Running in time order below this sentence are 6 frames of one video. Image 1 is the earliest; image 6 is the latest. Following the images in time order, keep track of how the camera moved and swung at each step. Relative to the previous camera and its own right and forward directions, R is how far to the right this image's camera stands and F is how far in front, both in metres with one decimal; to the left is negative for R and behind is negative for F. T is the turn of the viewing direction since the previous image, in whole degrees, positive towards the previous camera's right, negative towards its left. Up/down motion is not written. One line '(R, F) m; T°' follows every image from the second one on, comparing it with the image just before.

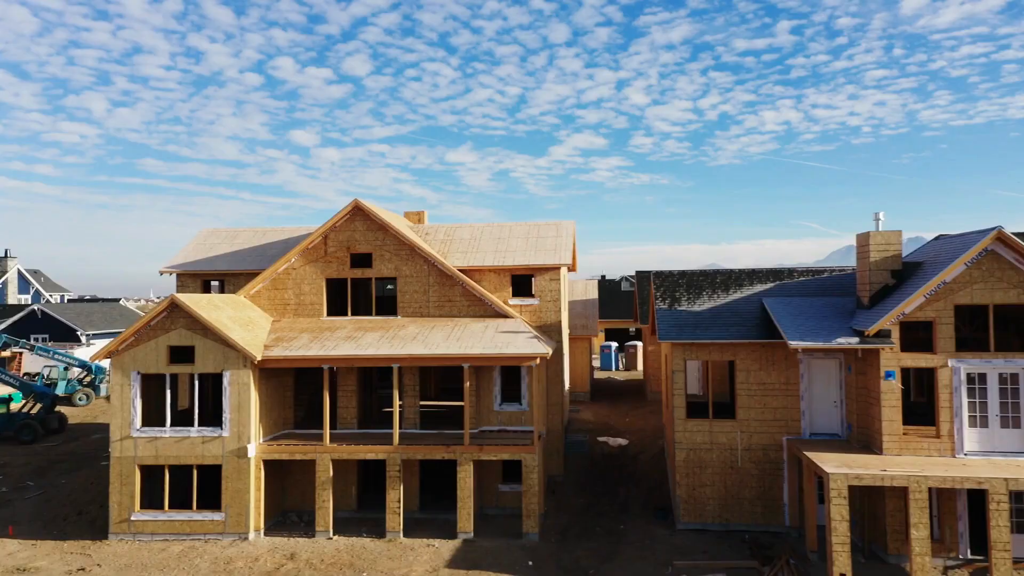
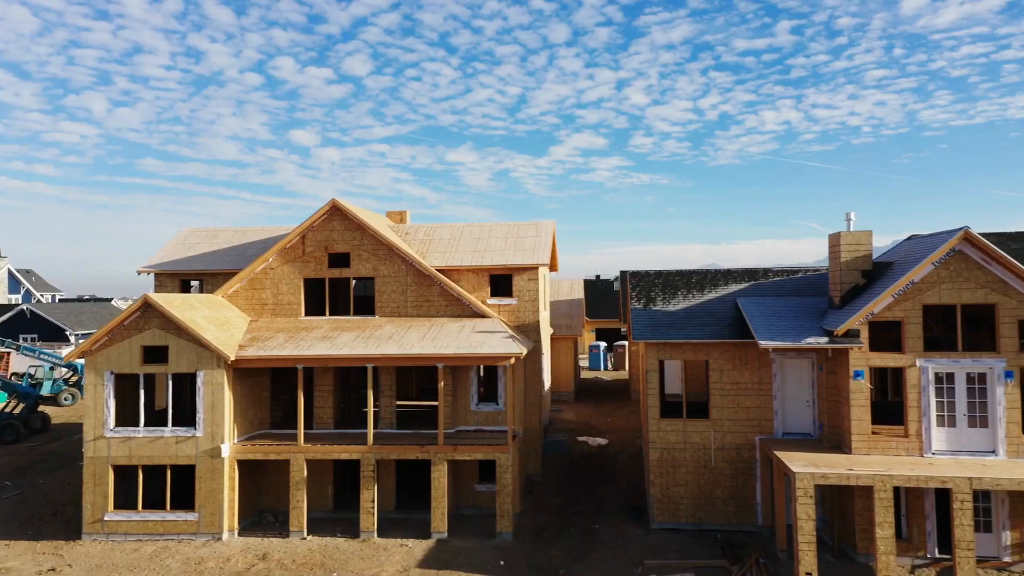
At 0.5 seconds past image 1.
(+0.8, 0.0) m; 0°
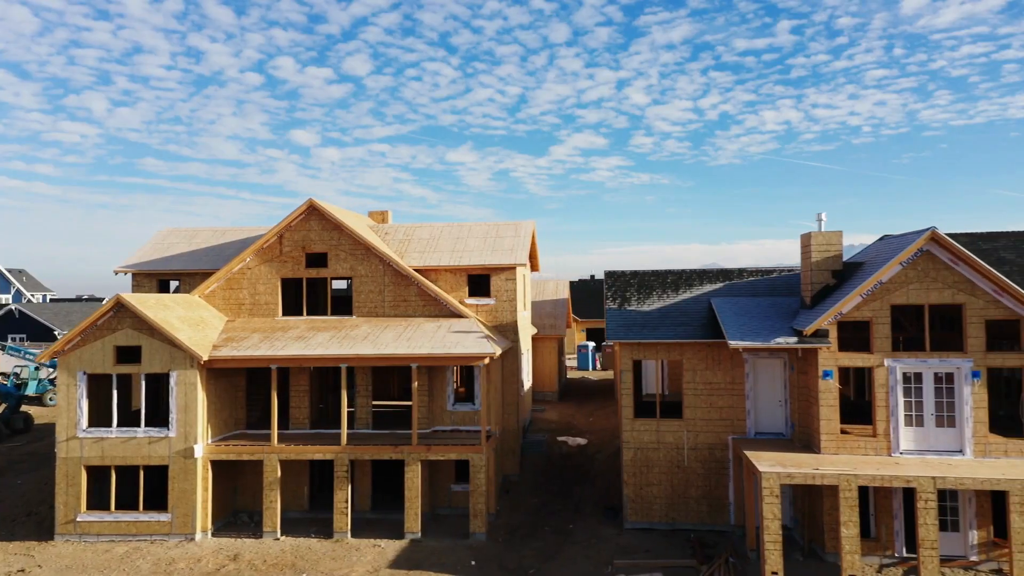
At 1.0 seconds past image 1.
(+0.8, 0.0) m; 0°
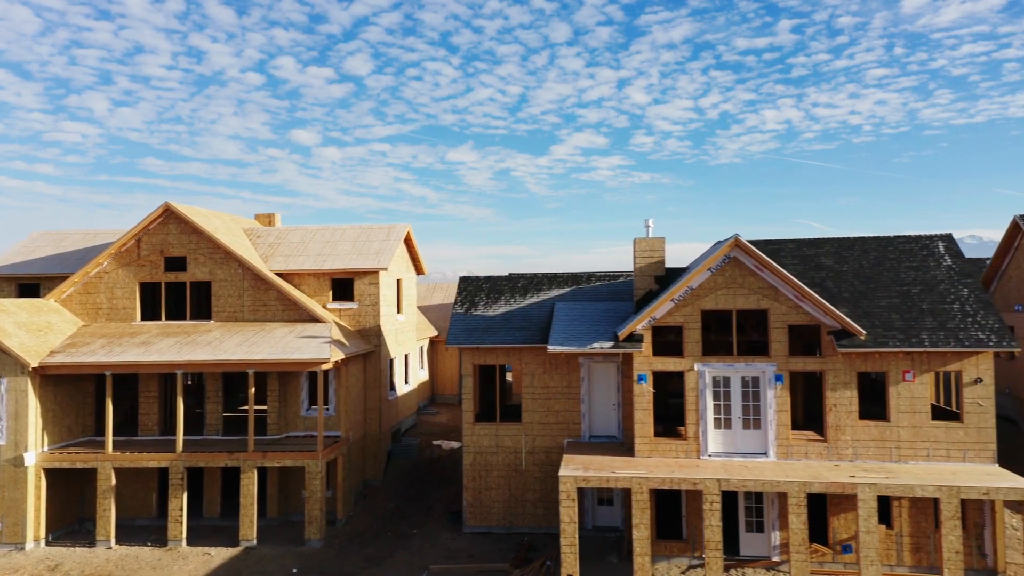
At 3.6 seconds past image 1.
(+5.0, -0.1) m; +1°
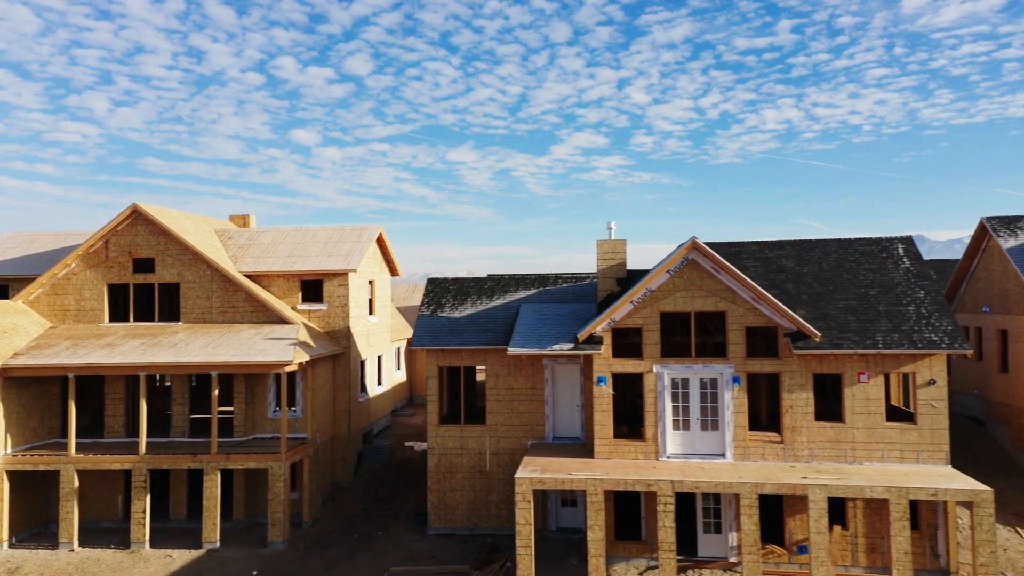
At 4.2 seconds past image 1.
(+1.1, 0.0) m; 0°
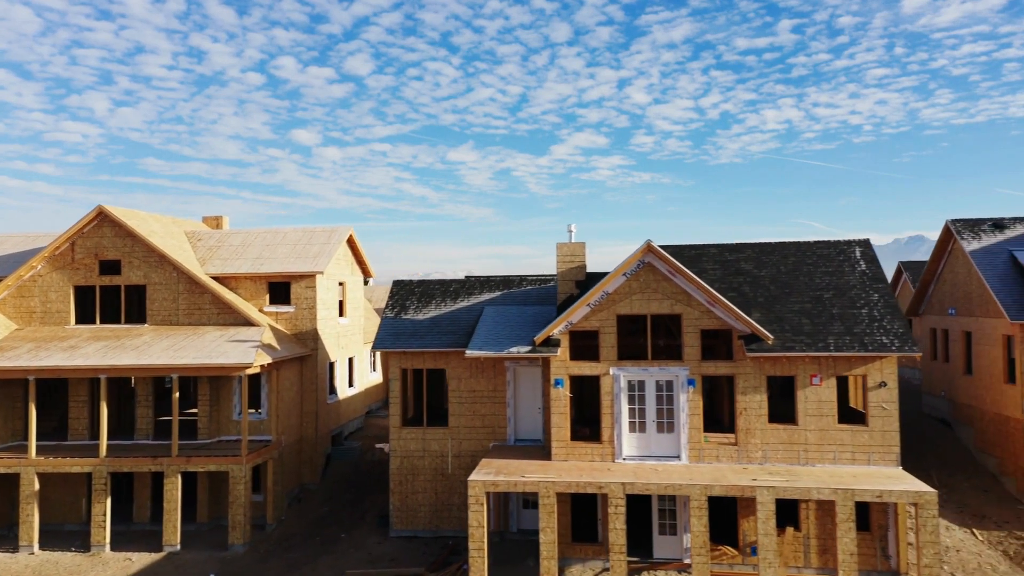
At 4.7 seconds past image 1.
(+1.2, 0.0) m; 0°
